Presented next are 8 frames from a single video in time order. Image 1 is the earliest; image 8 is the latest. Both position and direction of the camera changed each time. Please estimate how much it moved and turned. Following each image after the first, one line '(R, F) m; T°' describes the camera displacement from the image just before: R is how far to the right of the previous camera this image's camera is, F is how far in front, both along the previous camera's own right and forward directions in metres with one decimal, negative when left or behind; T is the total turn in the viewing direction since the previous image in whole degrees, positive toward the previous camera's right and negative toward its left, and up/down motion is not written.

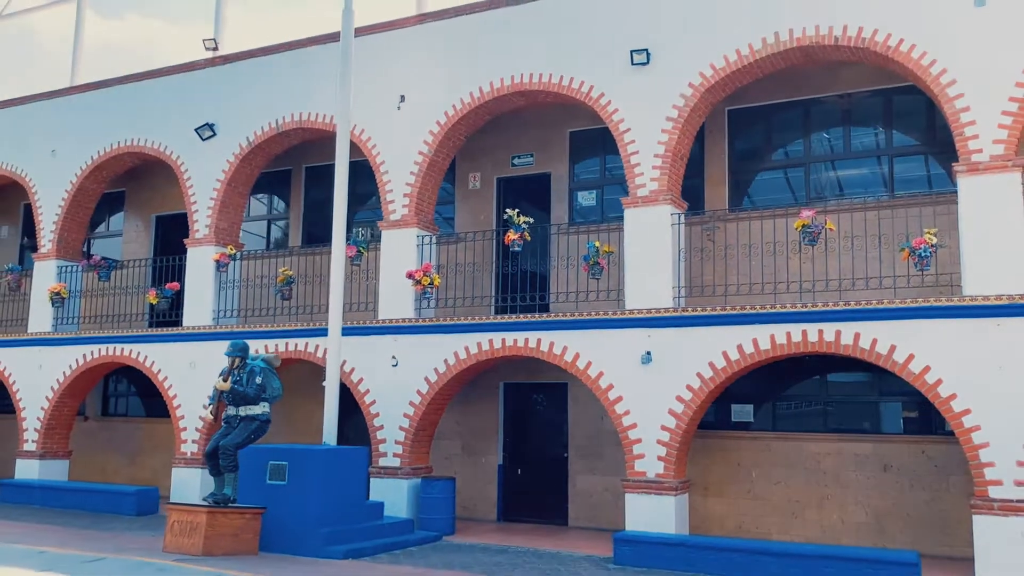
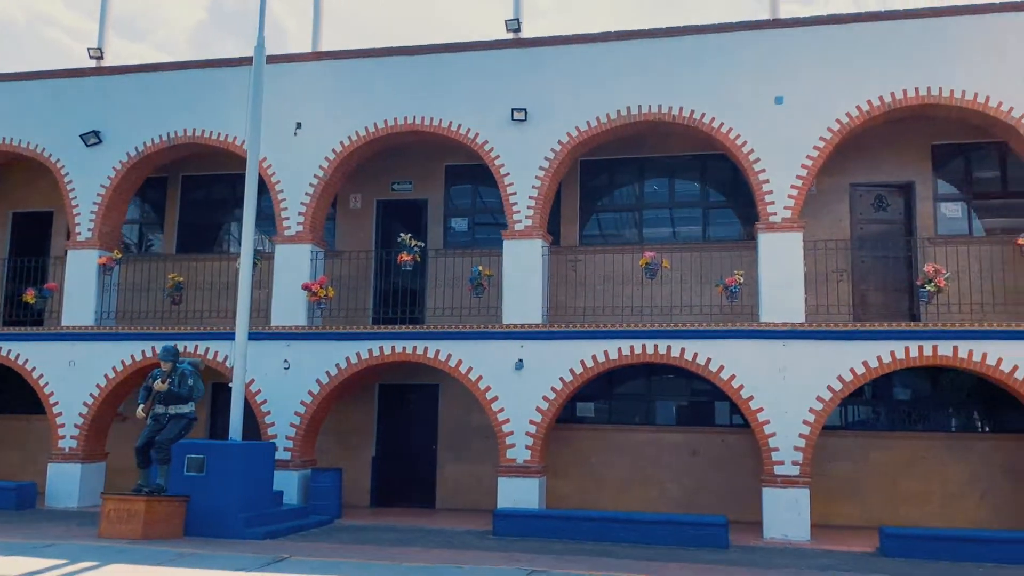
(-1.9, -1.8) m; +15°
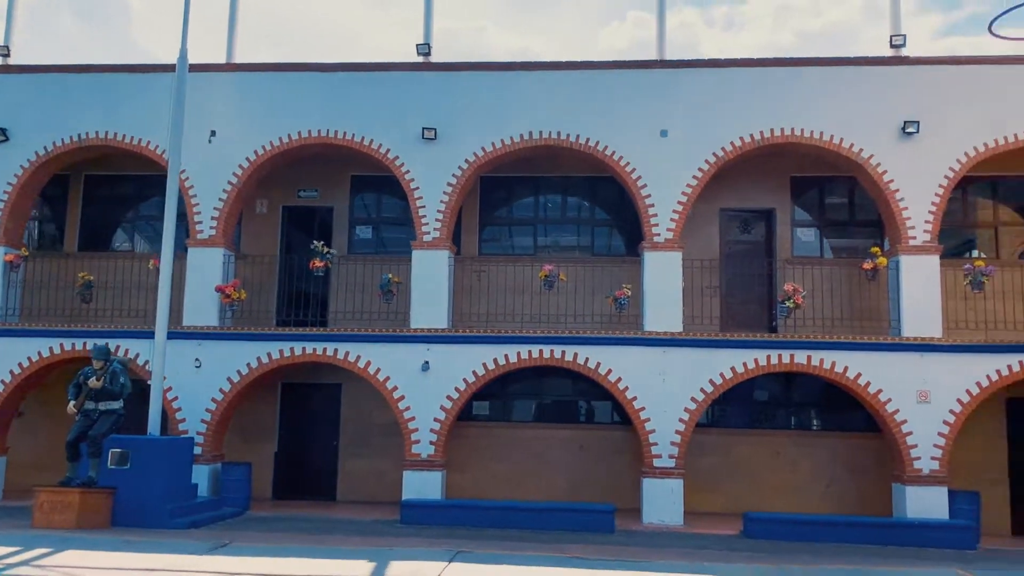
(-0.5, -1.1) m; +8°
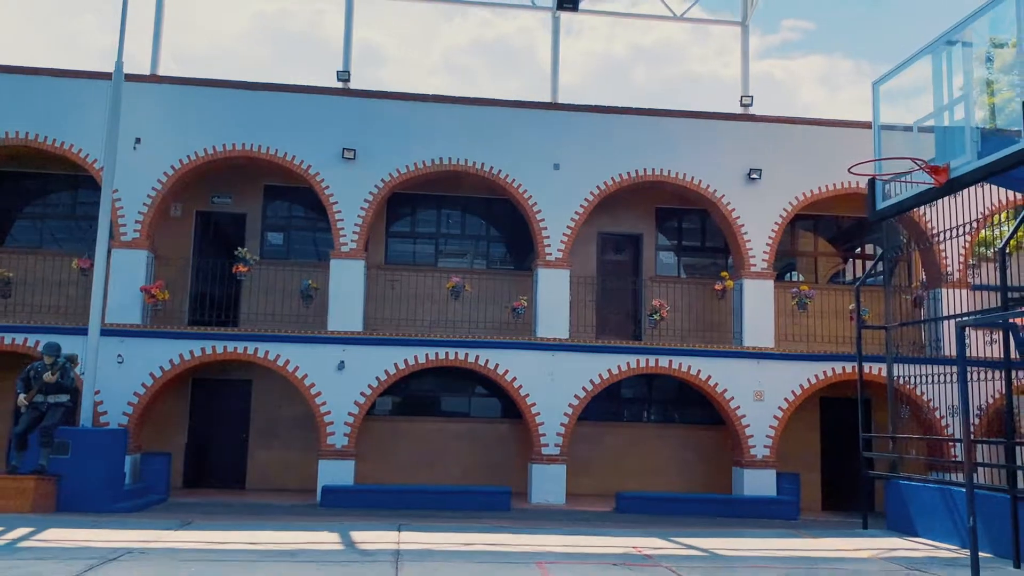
(-1.5, -1.8) m; +11°
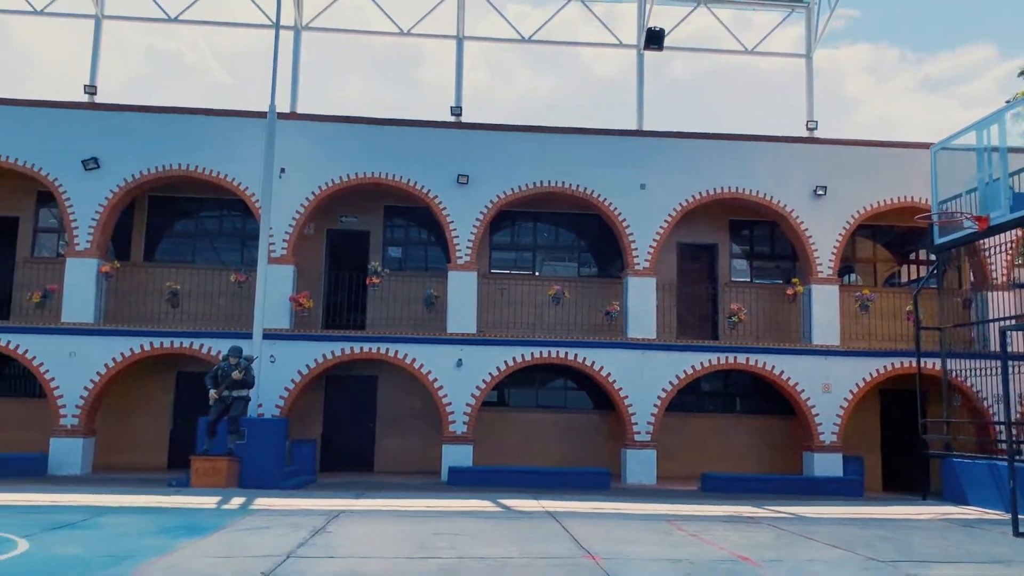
(-1.0, -2.3) m; -3°
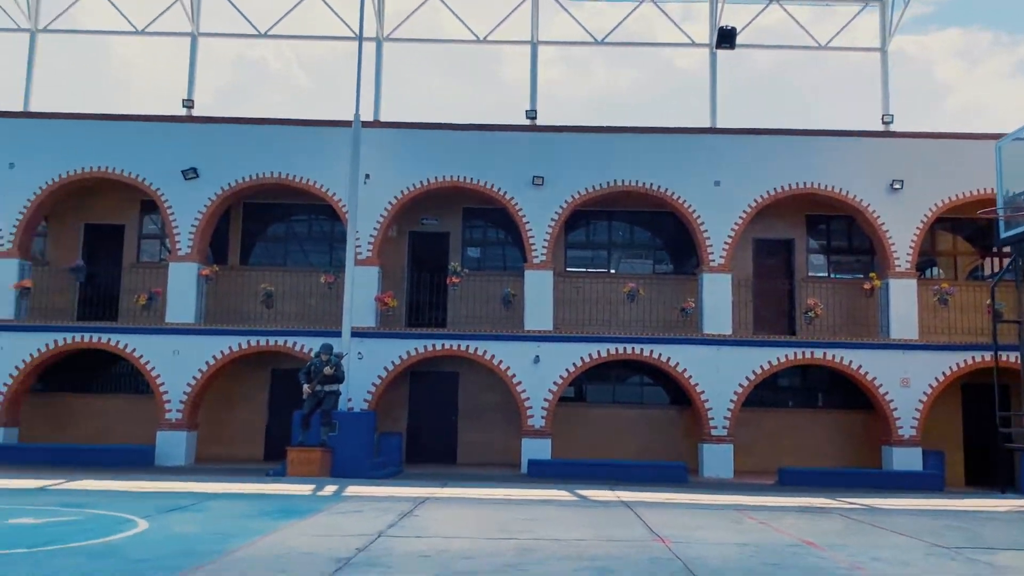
(+0.1, -0.5) m; -5°
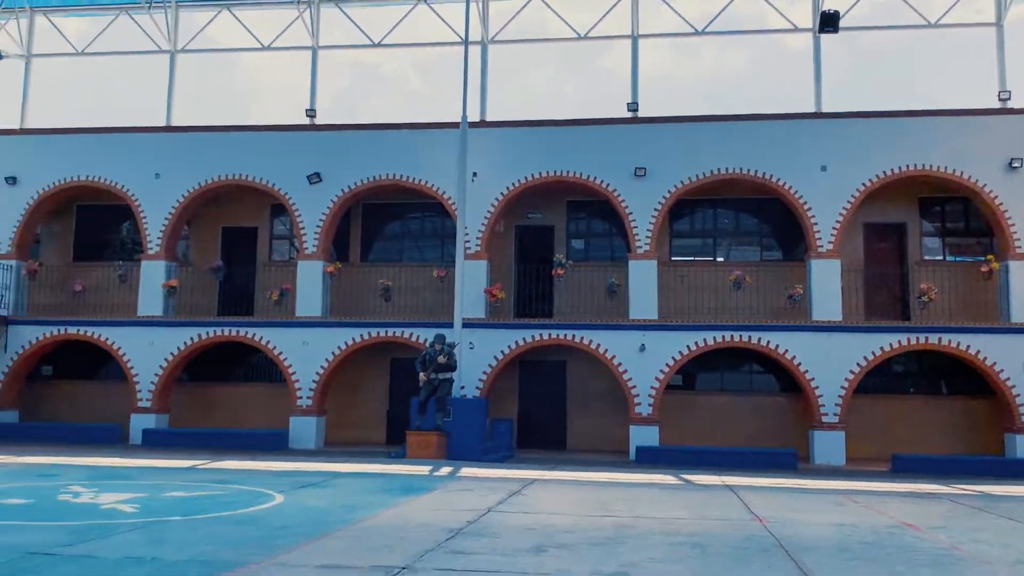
(+0.2, -0.6) m; -7°
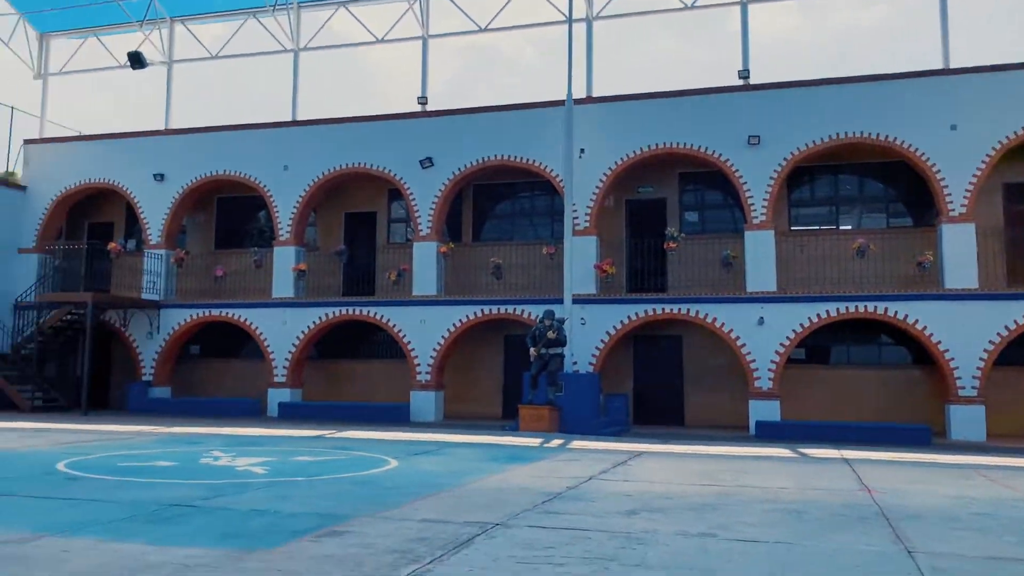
(+0.5, -0.2) m; -9°
